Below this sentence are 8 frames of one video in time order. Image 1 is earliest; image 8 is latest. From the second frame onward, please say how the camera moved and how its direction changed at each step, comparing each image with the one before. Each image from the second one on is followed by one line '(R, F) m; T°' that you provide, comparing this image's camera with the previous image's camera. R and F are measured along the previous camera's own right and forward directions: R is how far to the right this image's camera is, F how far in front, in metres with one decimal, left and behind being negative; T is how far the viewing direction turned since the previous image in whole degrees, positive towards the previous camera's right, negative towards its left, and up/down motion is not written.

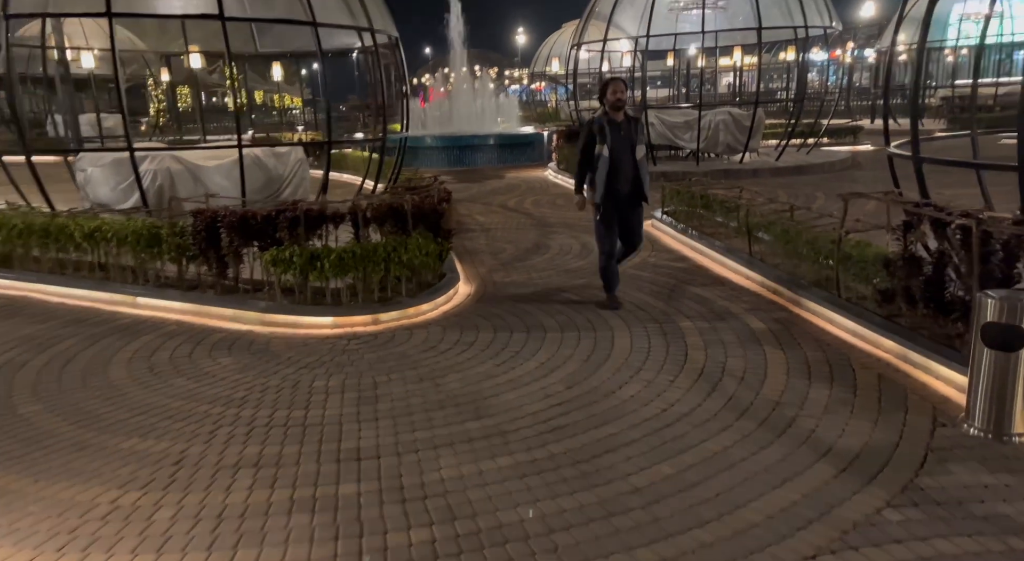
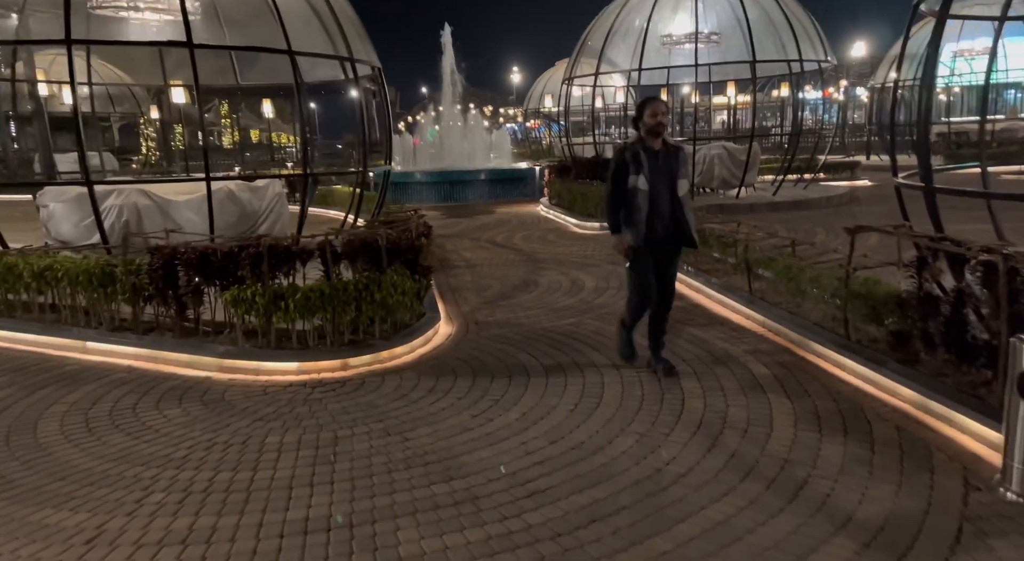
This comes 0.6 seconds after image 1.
(+0.1, +0.4) m; 0°
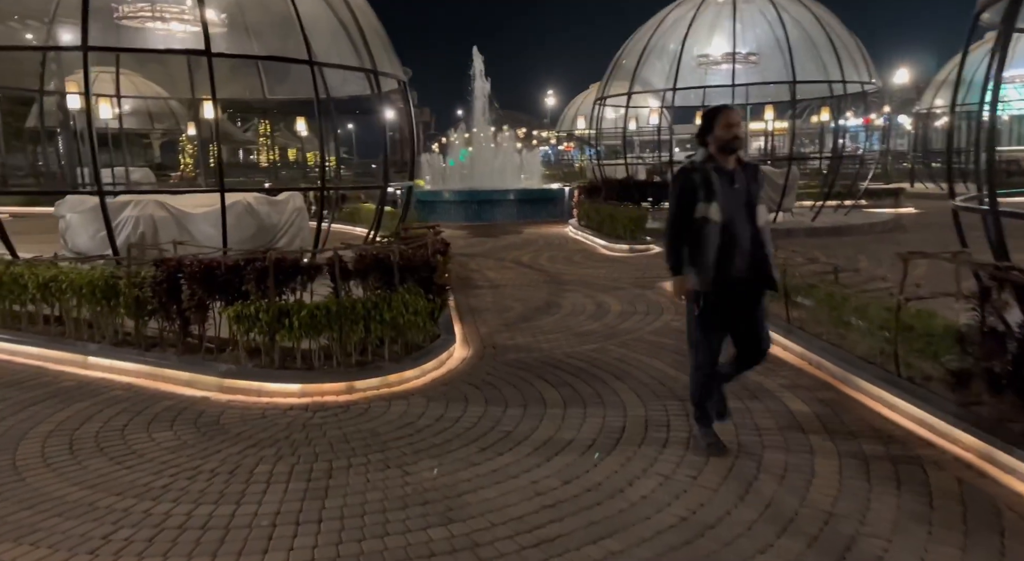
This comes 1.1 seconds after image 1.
(+0.1, +0.3) m; -3°
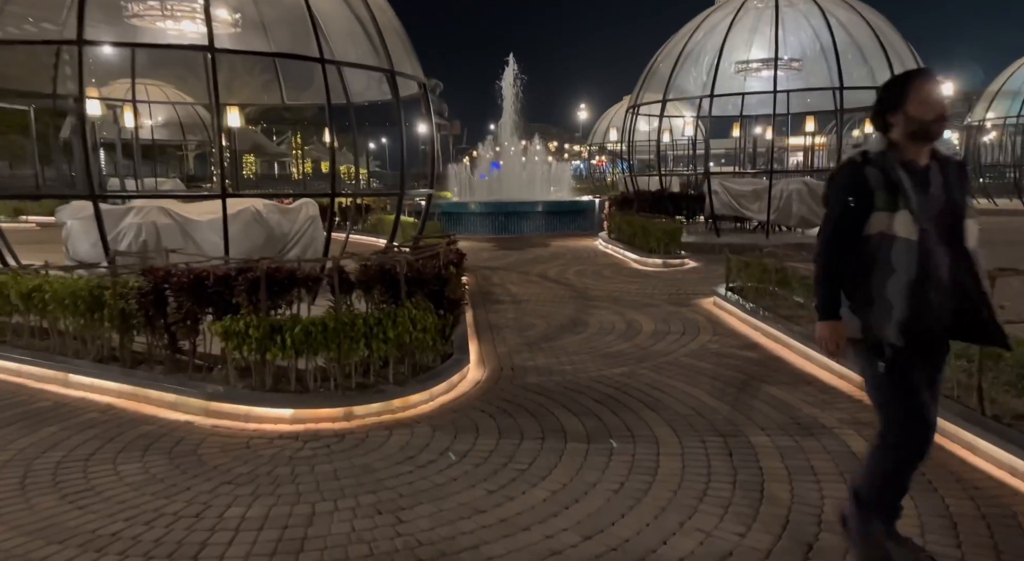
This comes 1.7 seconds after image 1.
(+0.1, +0.5) m; -3°
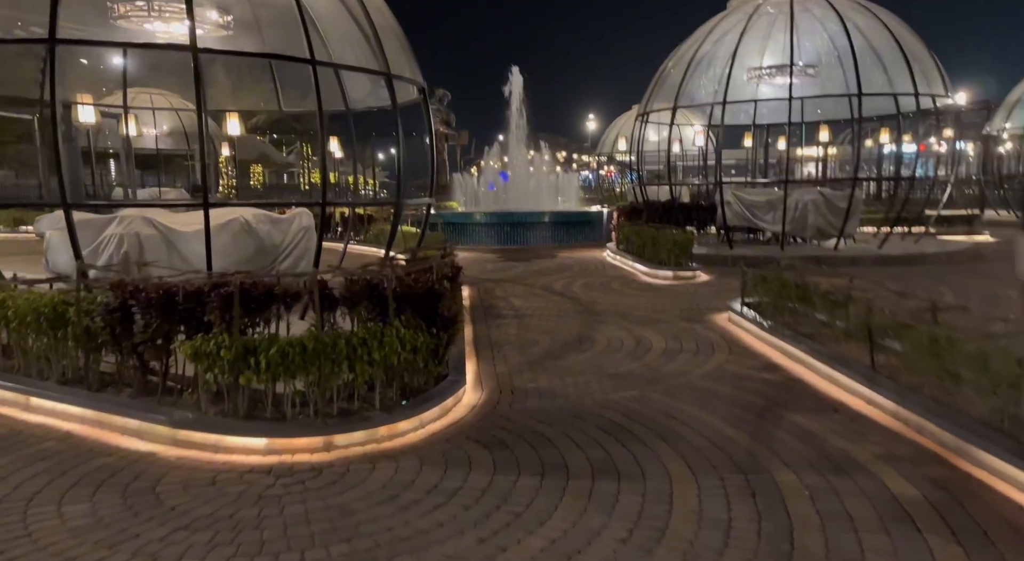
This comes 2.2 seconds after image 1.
(+0.1, +0.4) m; -1°
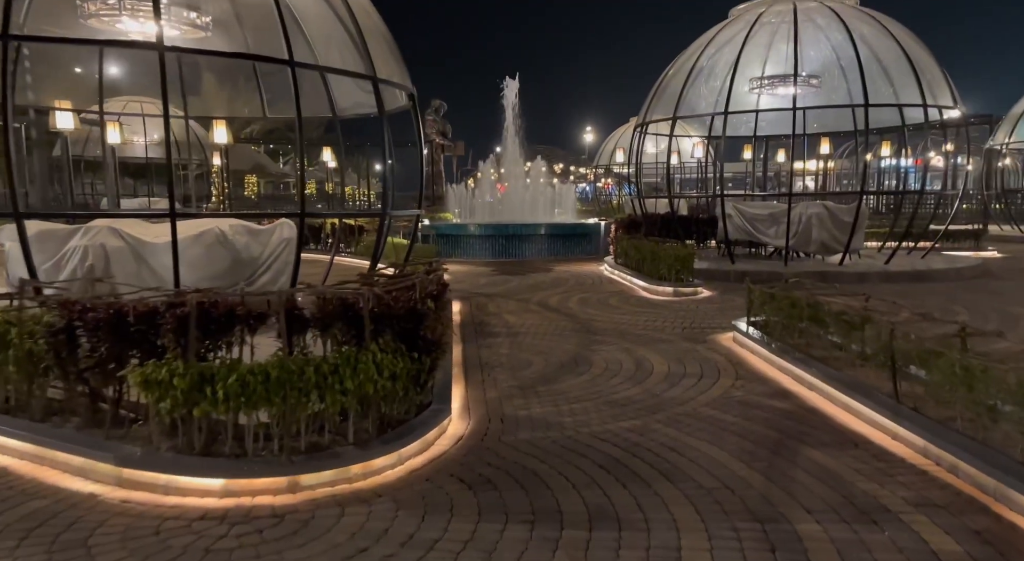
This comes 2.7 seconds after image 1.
(0.0, +0.4) m; 0°
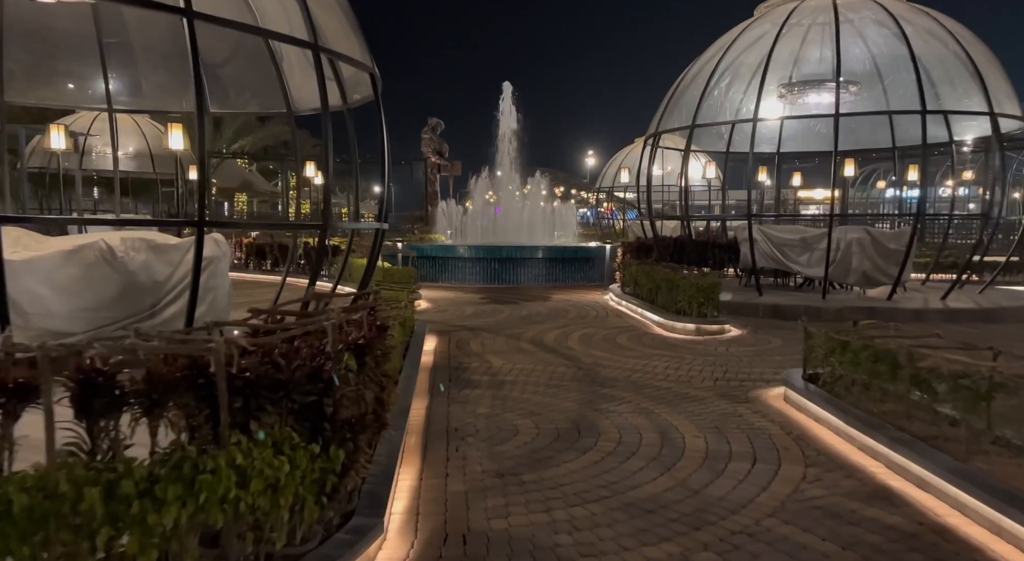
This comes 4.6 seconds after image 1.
(+0.1, +1.5) m; 0°
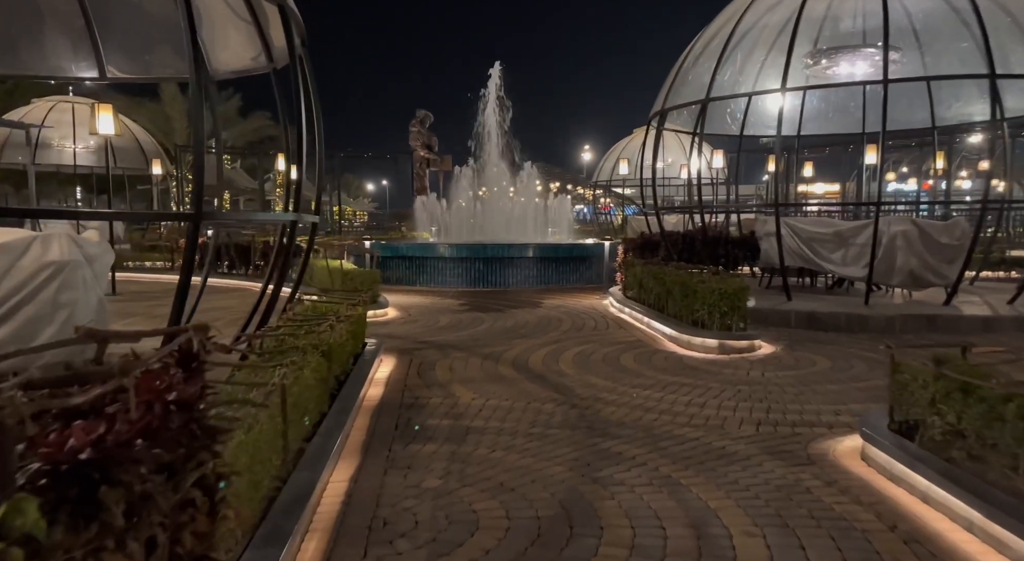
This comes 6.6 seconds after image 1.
(+0.2, +1.5) m; 0°
